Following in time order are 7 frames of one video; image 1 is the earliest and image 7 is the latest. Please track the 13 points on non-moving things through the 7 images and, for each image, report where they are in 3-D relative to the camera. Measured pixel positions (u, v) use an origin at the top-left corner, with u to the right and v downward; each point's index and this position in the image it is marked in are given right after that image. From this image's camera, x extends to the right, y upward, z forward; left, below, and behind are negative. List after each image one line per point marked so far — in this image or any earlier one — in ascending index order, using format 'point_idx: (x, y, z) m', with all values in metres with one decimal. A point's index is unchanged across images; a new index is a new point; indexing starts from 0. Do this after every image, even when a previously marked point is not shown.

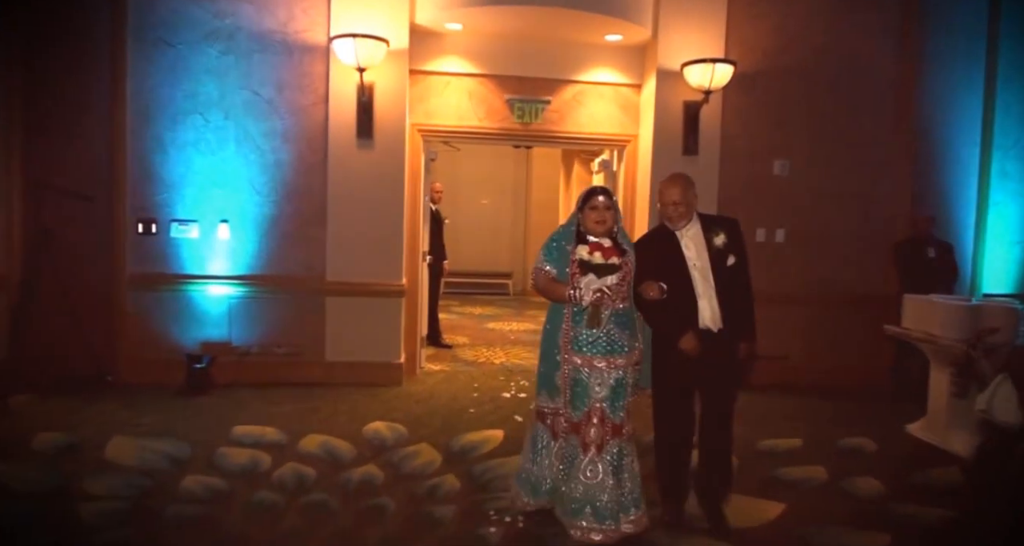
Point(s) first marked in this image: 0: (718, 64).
0: (+1.7, +1.7, +5.1) m
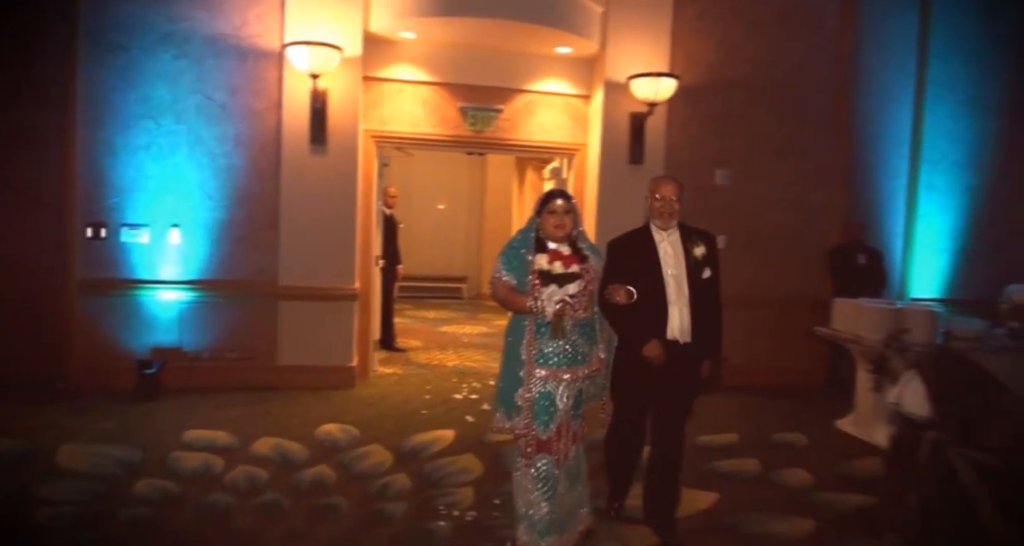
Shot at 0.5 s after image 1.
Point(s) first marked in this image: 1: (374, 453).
0: (+1.3, +1.7, +5.4) m
1: (-0.9, -1.1, +3.8) m
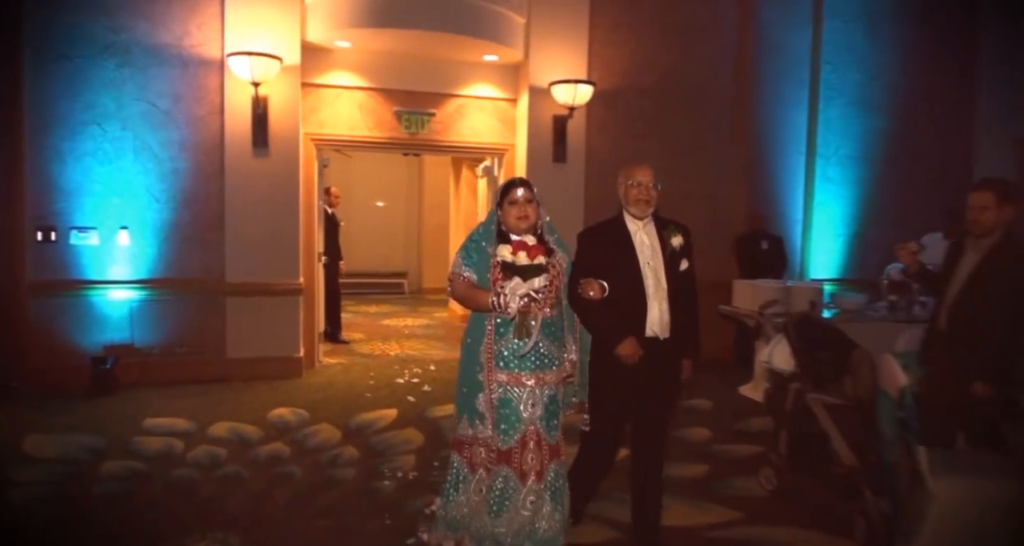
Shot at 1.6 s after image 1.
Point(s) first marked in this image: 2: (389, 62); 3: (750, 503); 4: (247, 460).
0: (+0.6, +1.8, +5.9) m
1: (-1.3, -1.1, +4.2) m
2: (-1.2, +2.1, +6.1) m
3: (+1.3, -1.3, +3.3) m
4: (-1.6, -1.1, +3.6) m
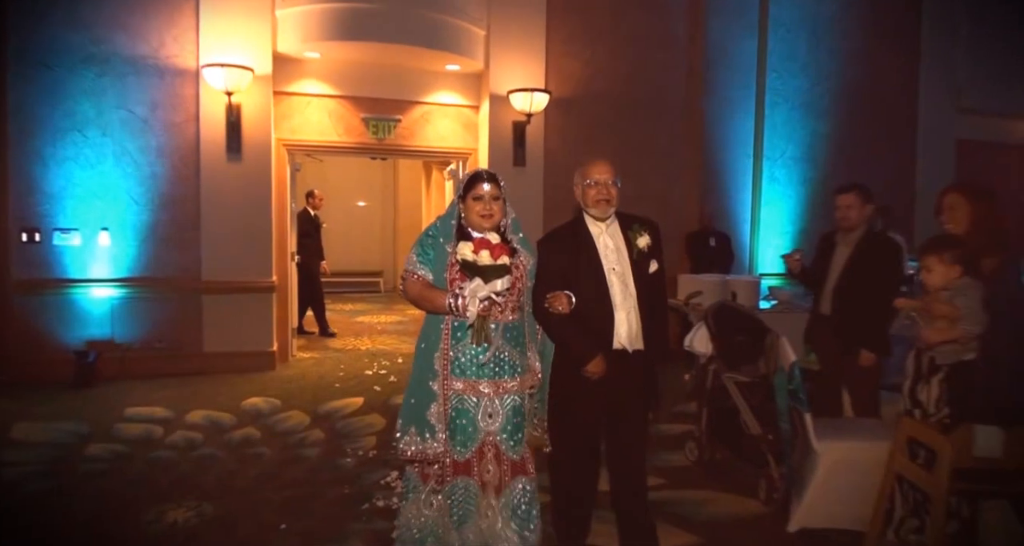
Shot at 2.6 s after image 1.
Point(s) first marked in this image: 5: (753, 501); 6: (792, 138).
0: (+0.3, +1.9, +6.3) m
1: (-1.6, -1.1, +4.5) m
2: (-1.6, +2.1, +6.4) m
3: (+1.0, -1.2, +3.7) m
4: (-1.9, -1.1, +4.0) m
5: (+1.3, -1.2, +3.3) m
6: (+3.5, +1.7, +7.6) m
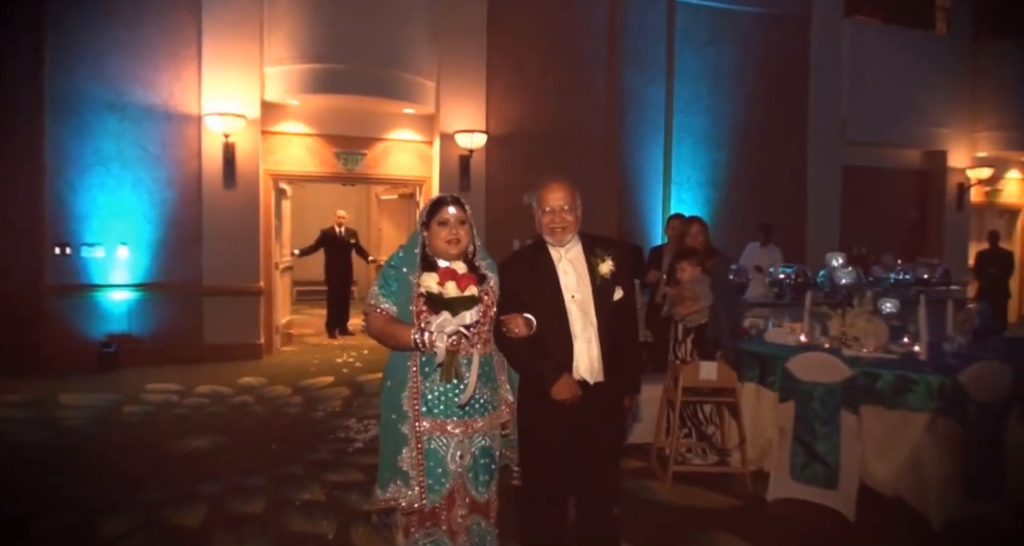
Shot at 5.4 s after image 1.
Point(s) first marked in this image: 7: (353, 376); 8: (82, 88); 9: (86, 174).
0: (-0.4, +1.8, +7.7) m
1: (-2.2, -1.1, +5.8) m
2: (-2.3, +2.0, +7.8) m
3: (+0.4, -1.2, +5.1) m
4: (-2.5, -1.1, +5.2) m
5: (+0.7, -1.2, +4.6) m
6: (+2.8, +1.6, +9.1) m
7: (-1.7, -1.1, +6.3) m
8: (-4.8, +2.1, +6.8) m
9: (-4.8, +1.1, +6.8) m
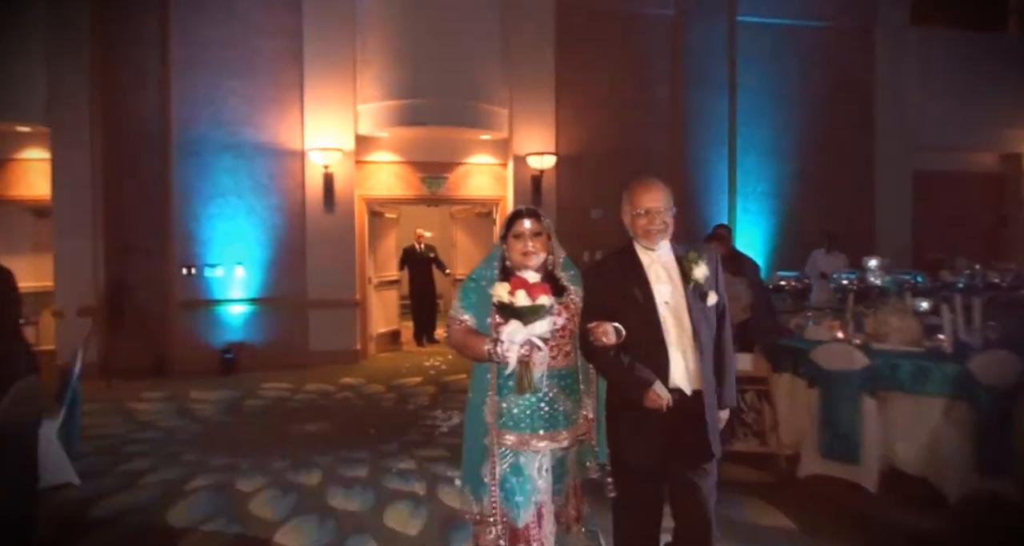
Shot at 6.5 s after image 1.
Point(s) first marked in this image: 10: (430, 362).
0: (+0.5, +1.6, +8.4) m
1: (-1.5, -1.2, +6.6) m
2: (-1.4, +1.9, +8.7) m
3: (+1.0, -1.3, +5.6) m
4: (-1.9, -1.3, +6.1) m
5: (+1.3, -1.3, +5.1) m
6: (+3.8, +1.5, +9.4) m
7: (-0.9, -1.2, +7.1) m
8: (-4.0, +1.9, +8.0) m
9: (-4.0, +0.9, +8.0) m
10: (-1.1, -1.2, +8.1) m
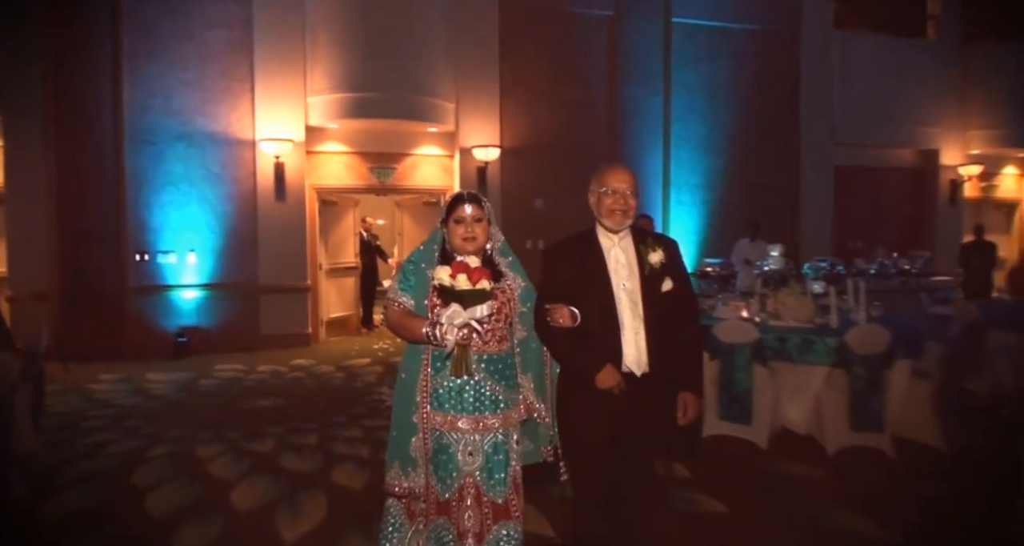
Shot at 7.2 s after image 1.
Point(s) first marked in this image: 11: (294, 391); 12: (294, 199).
0: (-0.3, +1.8, +8.7) m
1: (-2.2, -1.1, +6.9) m
2: (-2.2, +2.1, +8.9) m
3: (+0.4, -1.2, +6.1) m
4: (-2.5, -1.1, +6.4) m
5: (+0.7, -1.1, +5.6) m
6: (+3.0, +1.7, +10.0) m
7: (-1.6, -1.1, +7.4) m
8: (-4.7, +2.0, +8.1) m
9: (-4.7, +1.1, +8.1) m
10: (-1.9, -1.0, +8.5) m
11: (-2.1, -1.1, +5.9) m
12: (-3.1, +1.0, +8.4) m
